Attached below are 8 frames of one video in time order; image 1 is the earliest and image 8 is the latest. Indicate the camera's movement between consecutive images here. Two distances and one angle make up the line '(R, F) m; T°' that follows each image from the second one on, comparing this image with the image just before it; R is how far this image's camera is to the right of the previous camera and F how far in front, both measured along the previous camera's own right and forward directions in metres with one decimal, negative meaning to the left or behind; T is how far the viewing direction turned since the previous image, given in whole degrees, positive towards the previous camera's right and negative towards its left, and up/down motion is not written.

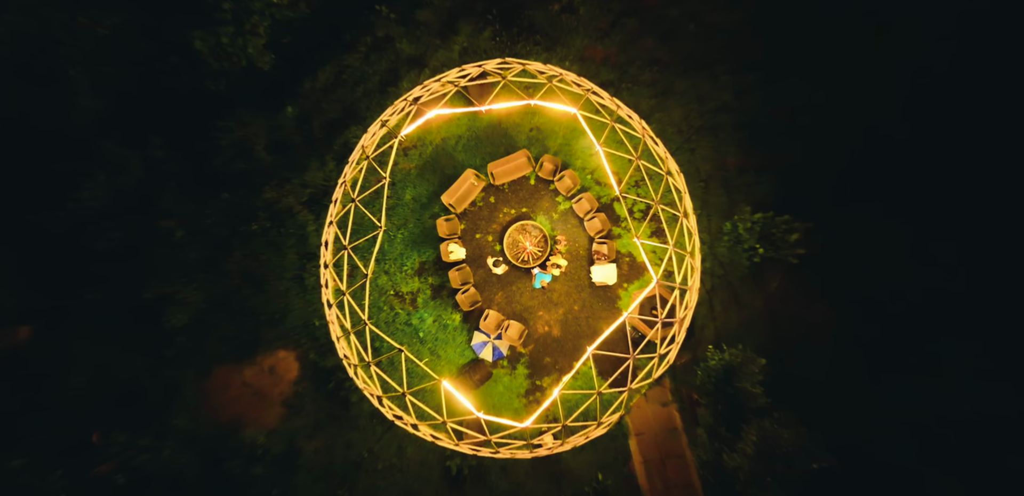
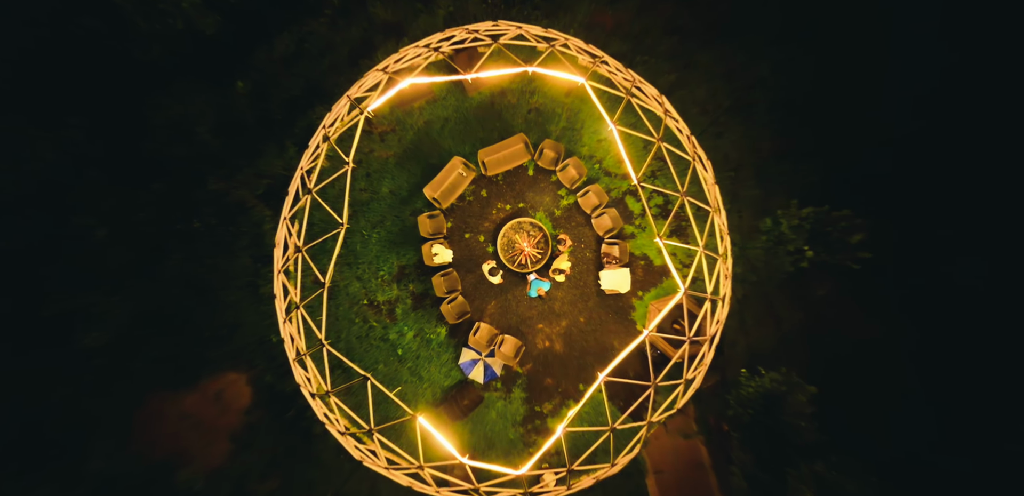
(+0.1, +1.8) m; 0°
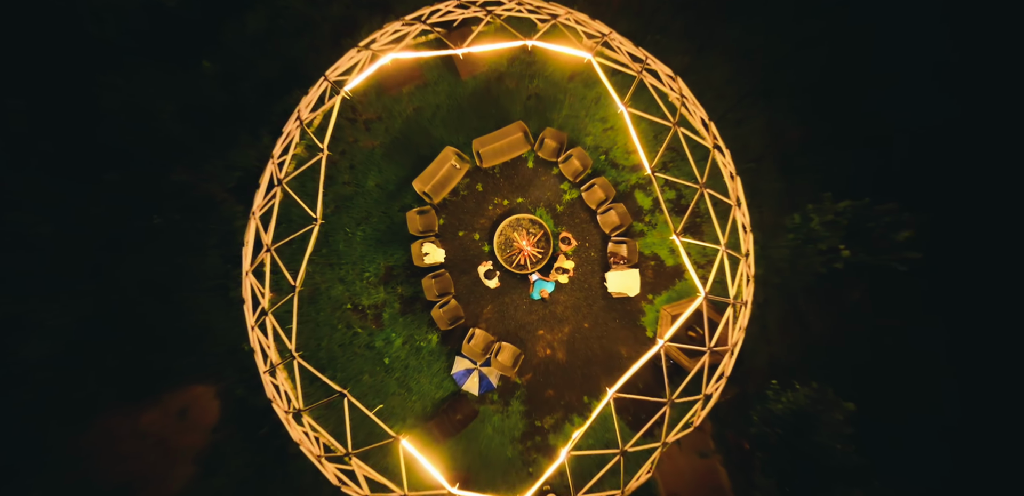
(+0.1, +0.9) m; 0°
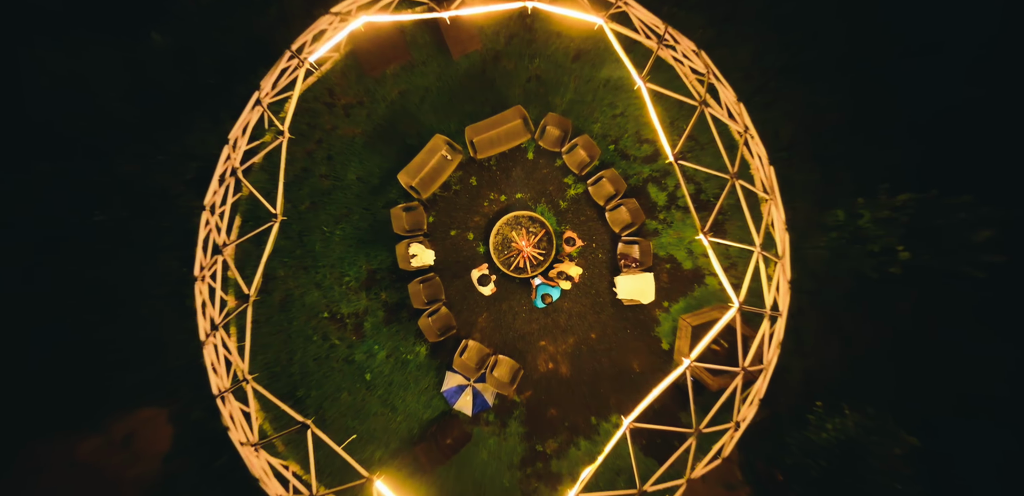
(0.0, +1.1) m; 0°
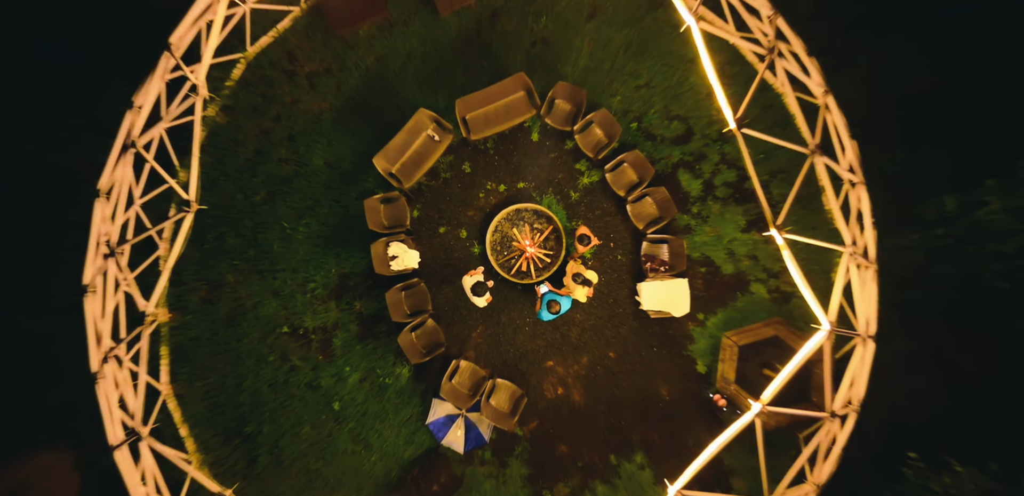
(0.0, +1.5) m; 0°
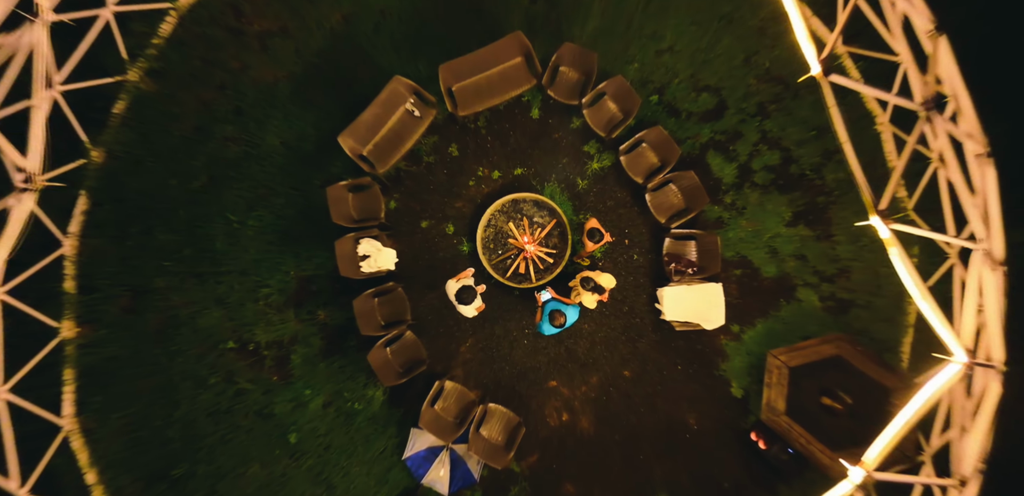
(+0.1, +1.2) m; 0°
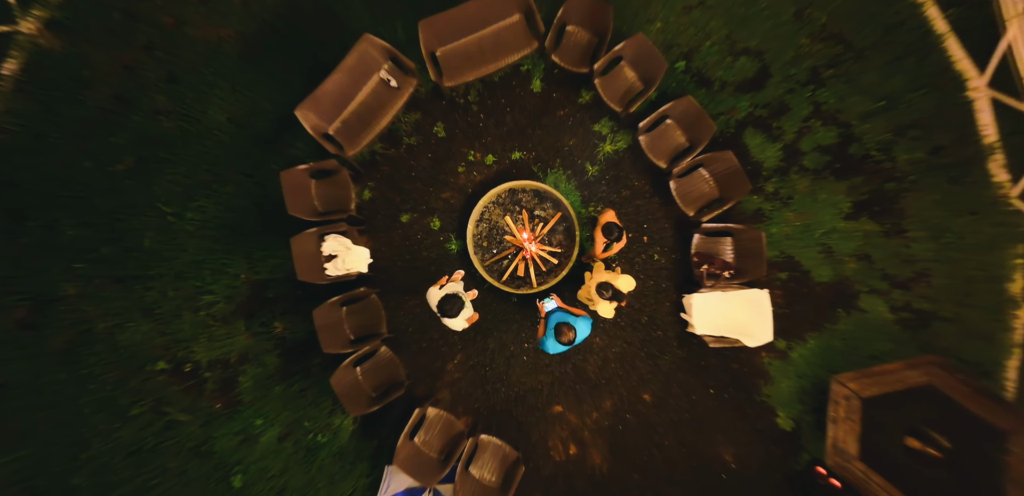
(0.0, +1.0) m; 0°
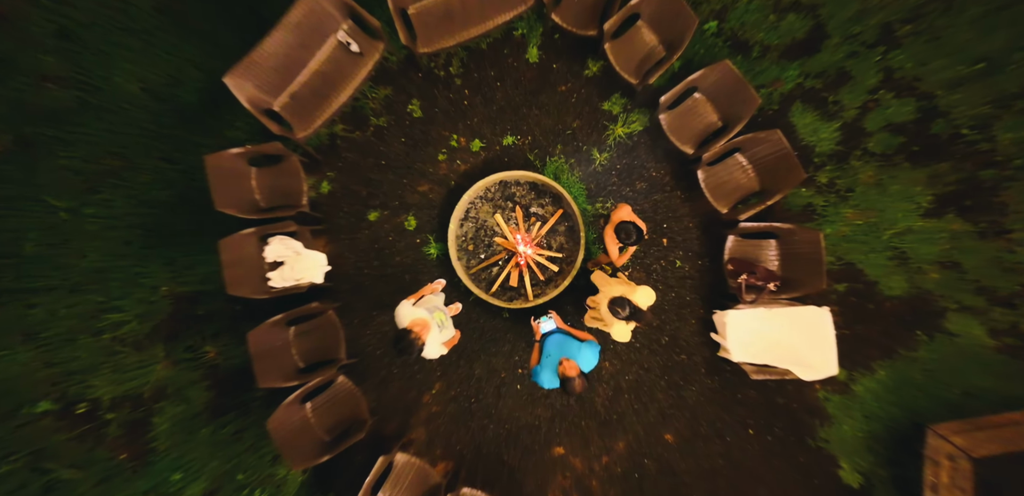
(+0.1, +1.0) m; 0°
